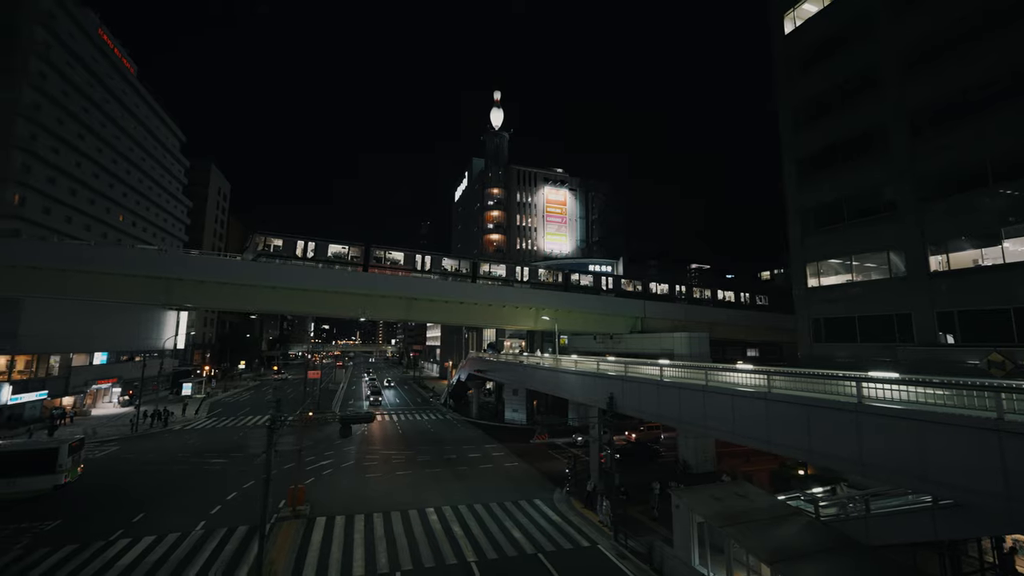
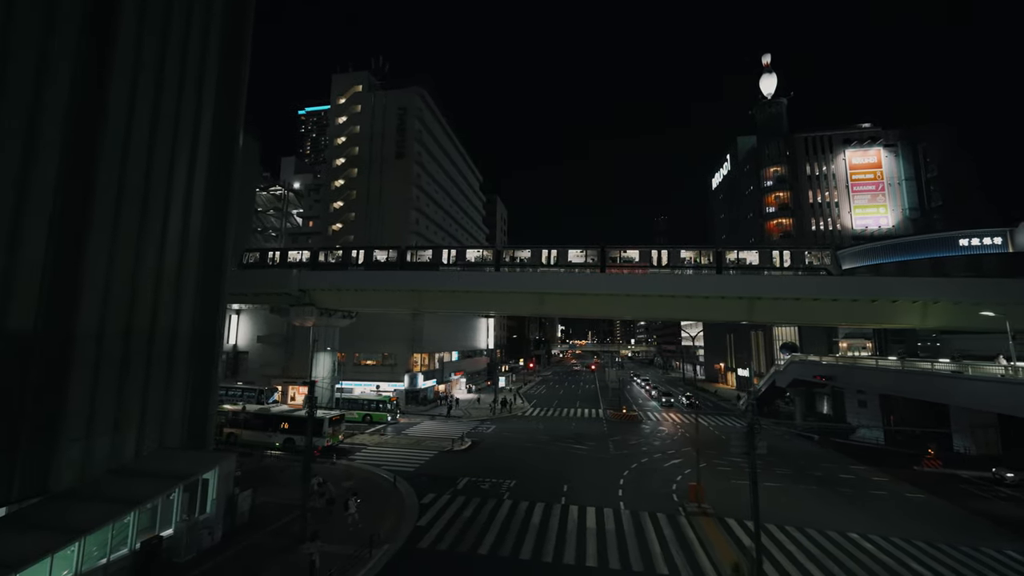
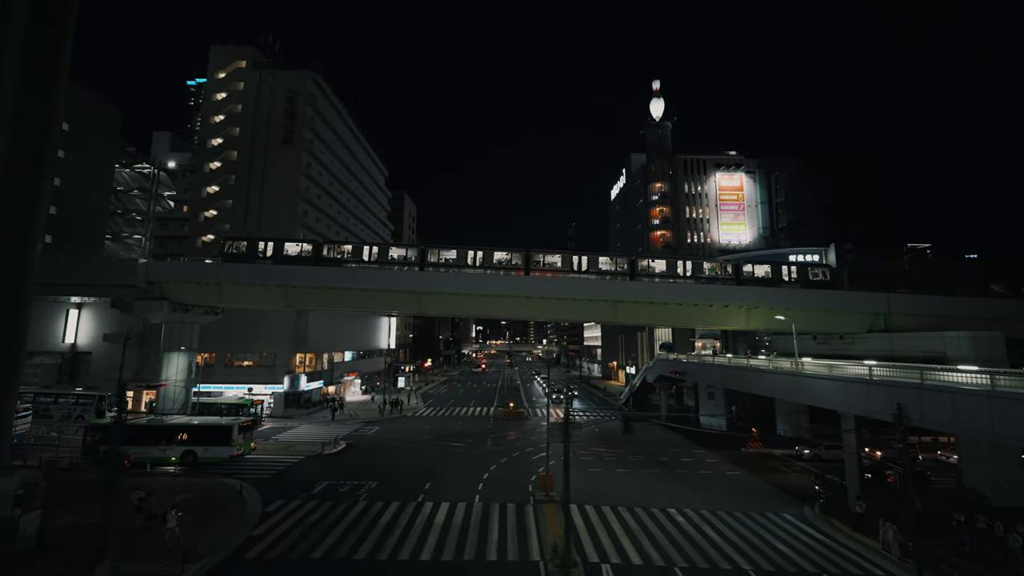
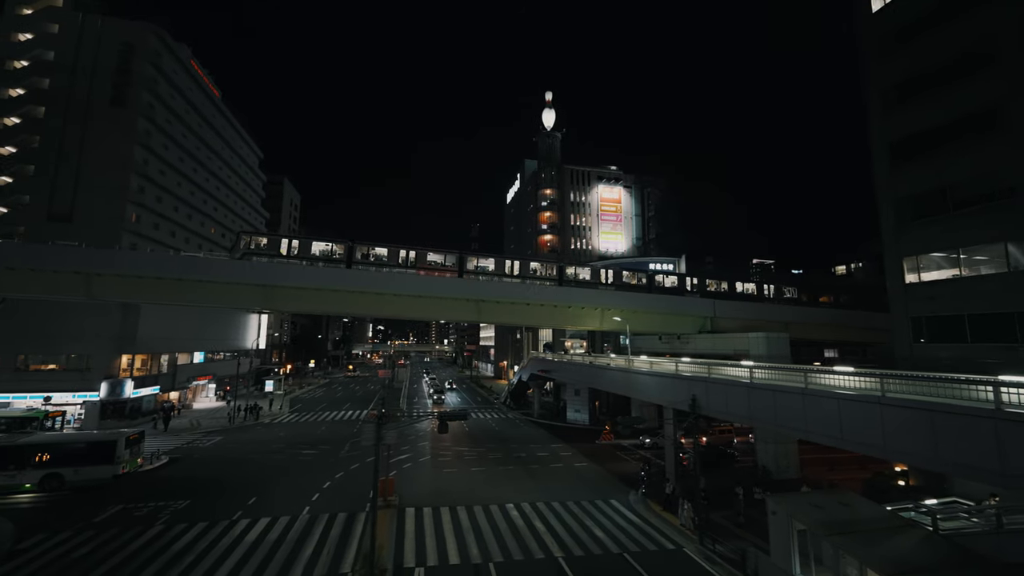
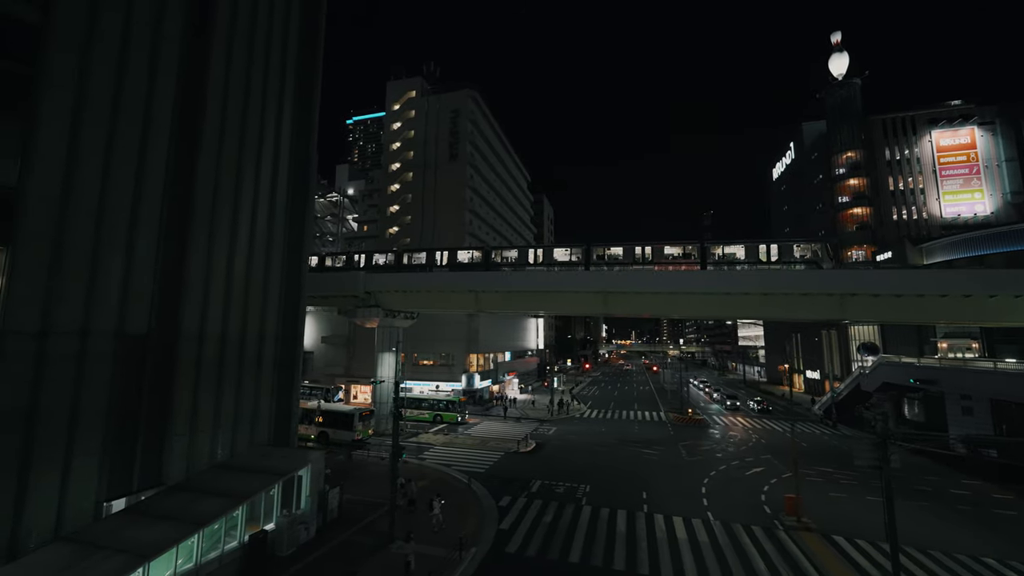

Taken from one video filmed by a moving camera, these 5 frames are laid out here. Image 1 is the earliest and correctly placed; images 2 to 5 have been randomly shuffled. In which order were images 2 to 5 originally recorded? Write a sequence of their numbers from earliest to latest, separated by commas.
4, 3, 2, 5
